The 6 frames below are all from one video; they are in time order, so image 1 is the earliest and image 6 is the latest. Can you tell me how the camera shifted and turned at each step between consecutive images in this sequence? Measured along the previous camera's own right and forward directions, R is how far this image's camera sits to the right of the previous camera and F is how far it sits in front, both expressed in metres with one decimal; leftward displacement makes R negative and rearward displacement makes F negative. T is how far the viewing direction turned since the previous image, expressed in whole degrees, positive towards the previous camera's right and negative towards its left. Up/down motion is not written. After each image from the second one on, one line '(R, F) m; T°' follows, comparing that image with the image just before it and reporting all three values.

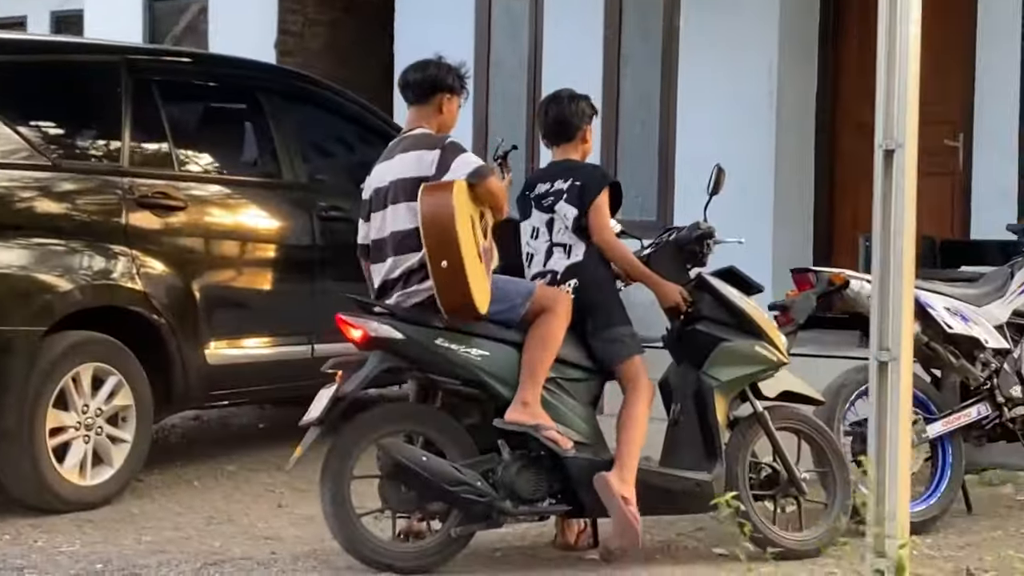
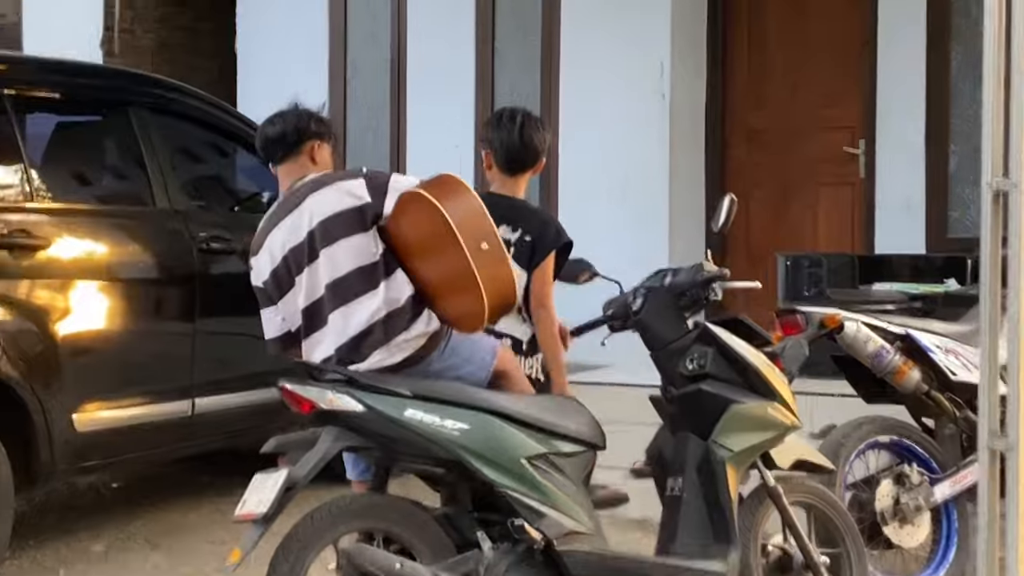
(-0.4, +0.8) m; +8°
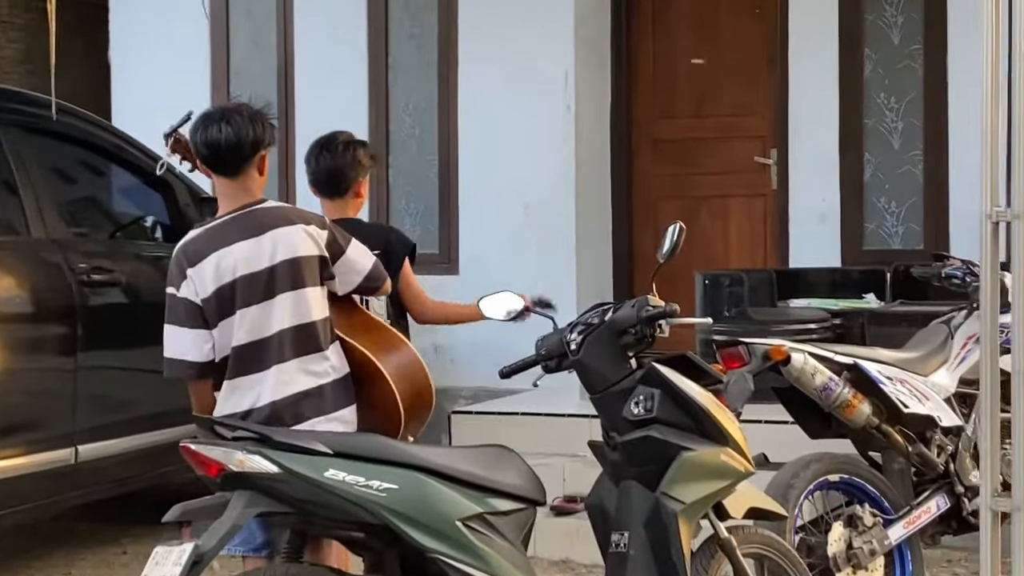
(-0.1, +0.4) m; +4°
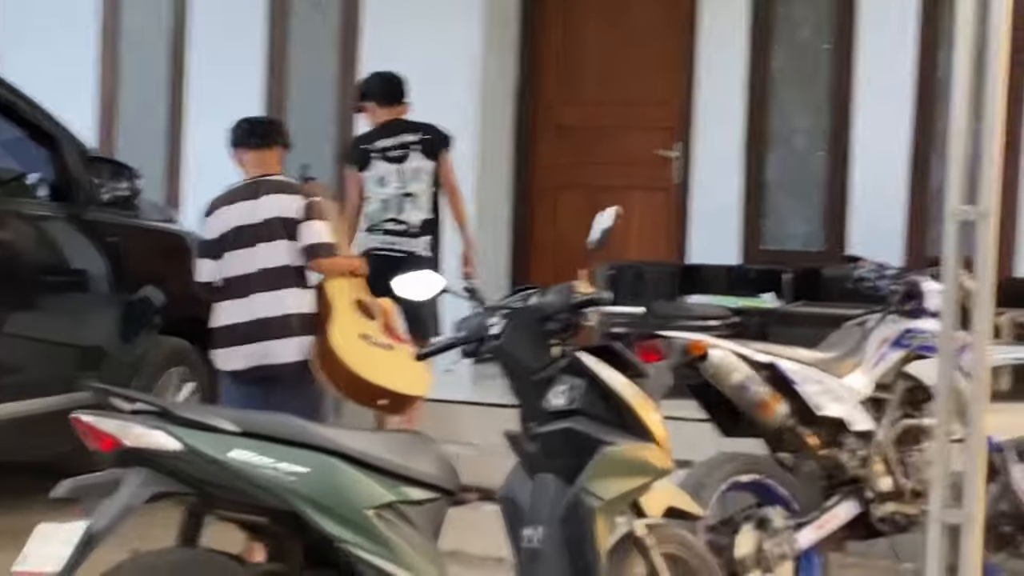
(-0.1, +0.2) m; +5°
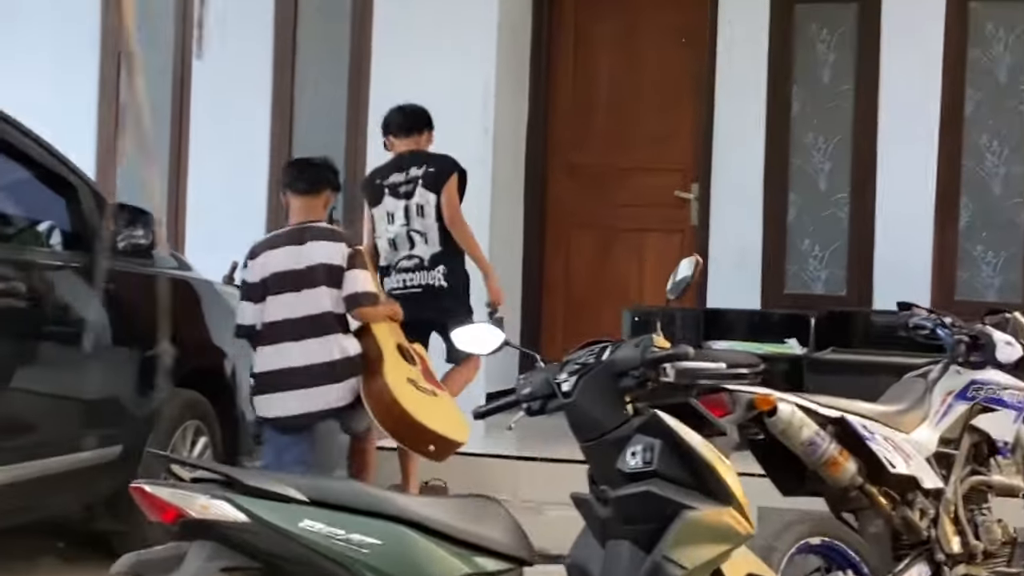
(-0.2, +0.2) m; +1°
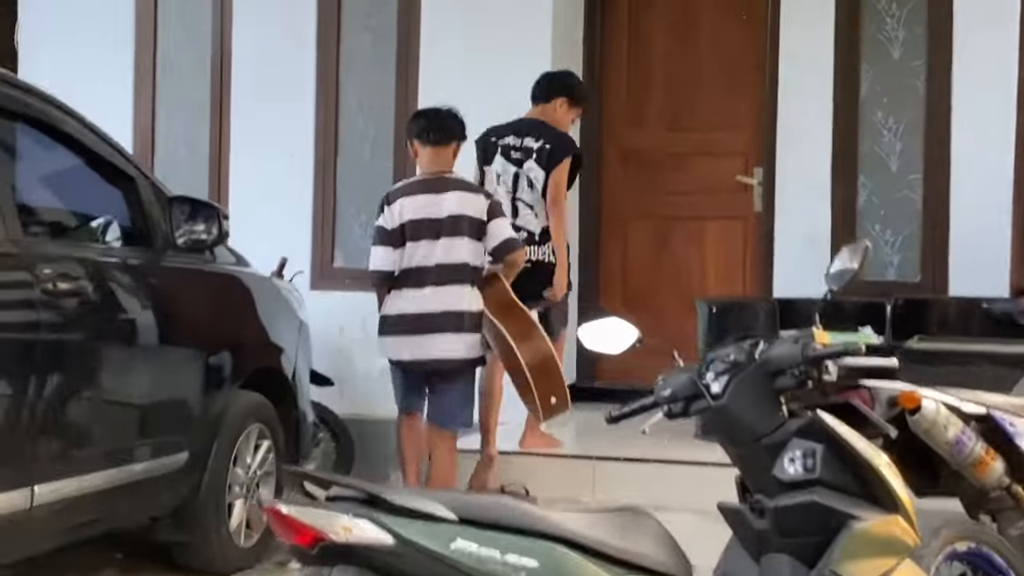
(-0.3, +0.3) m; 0°
